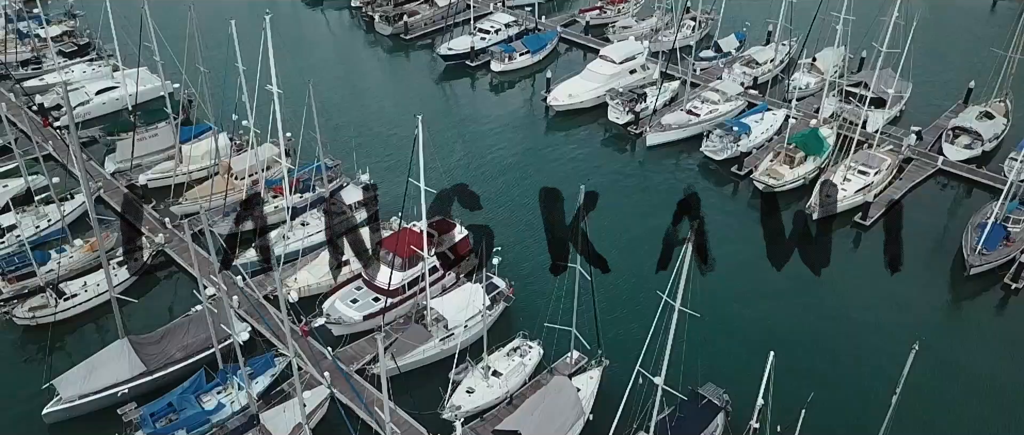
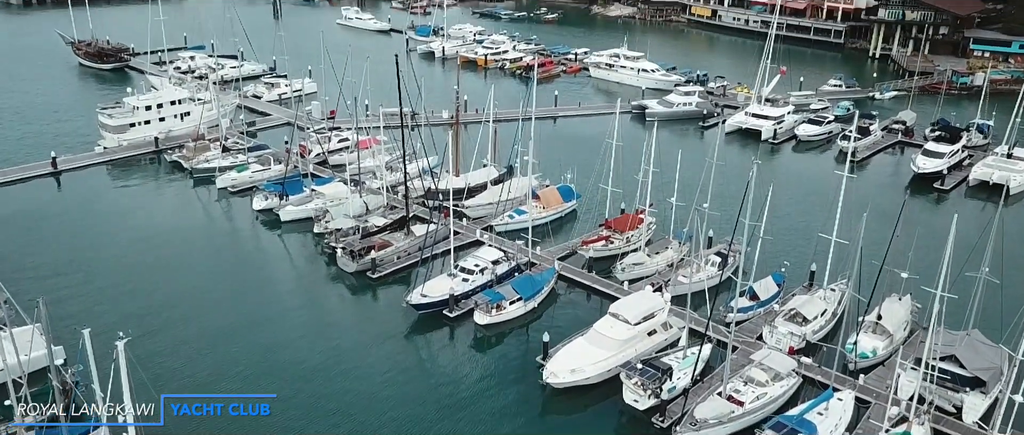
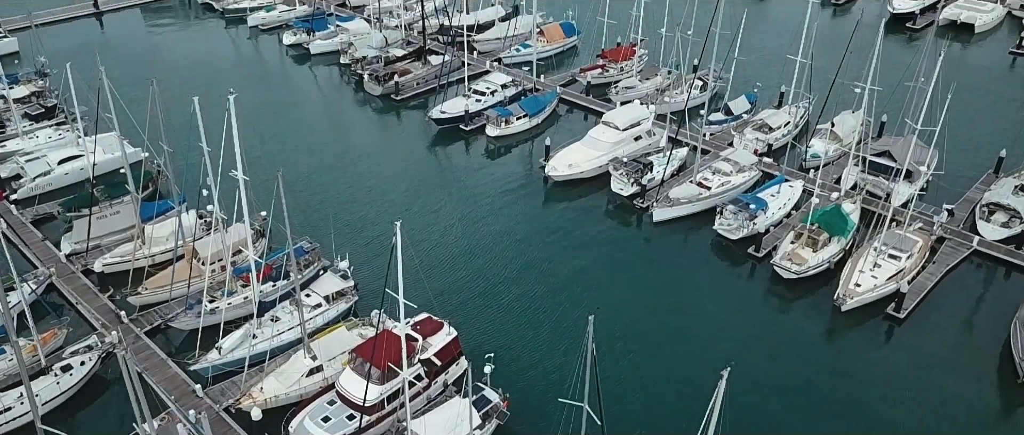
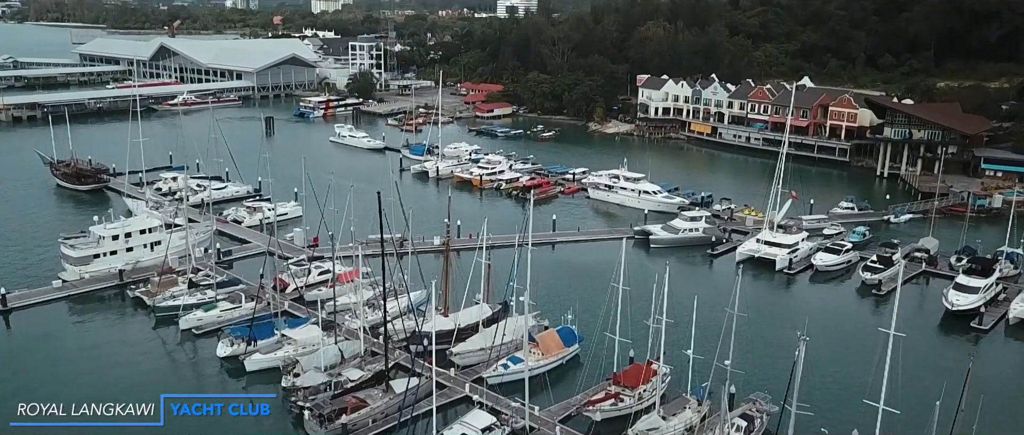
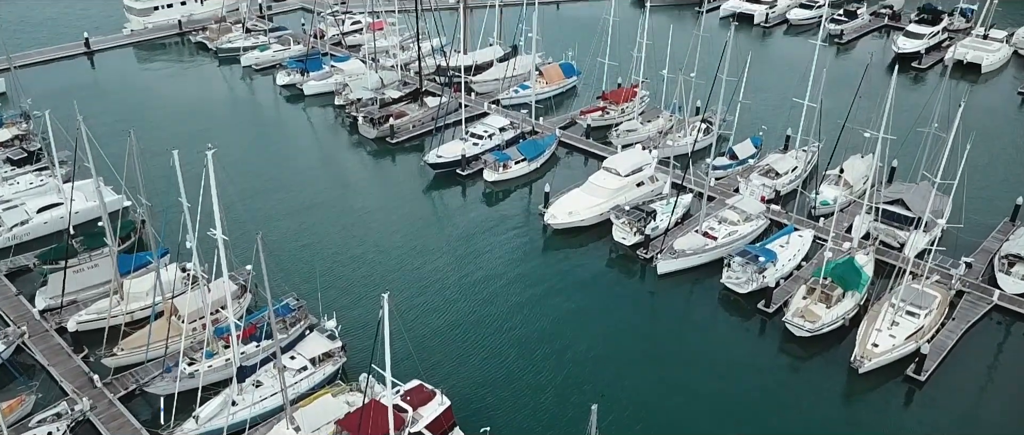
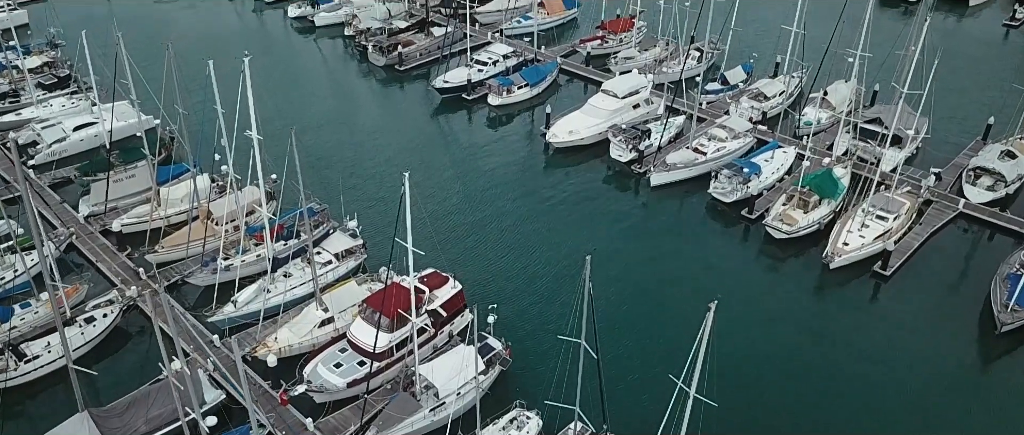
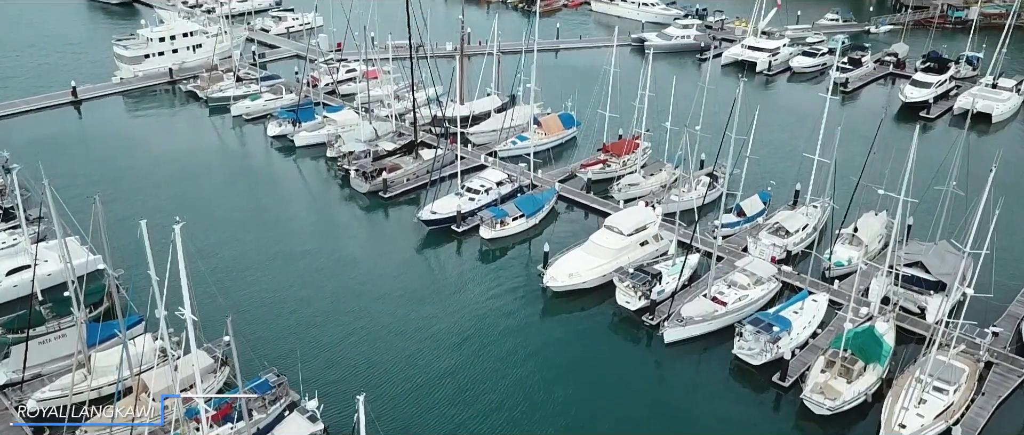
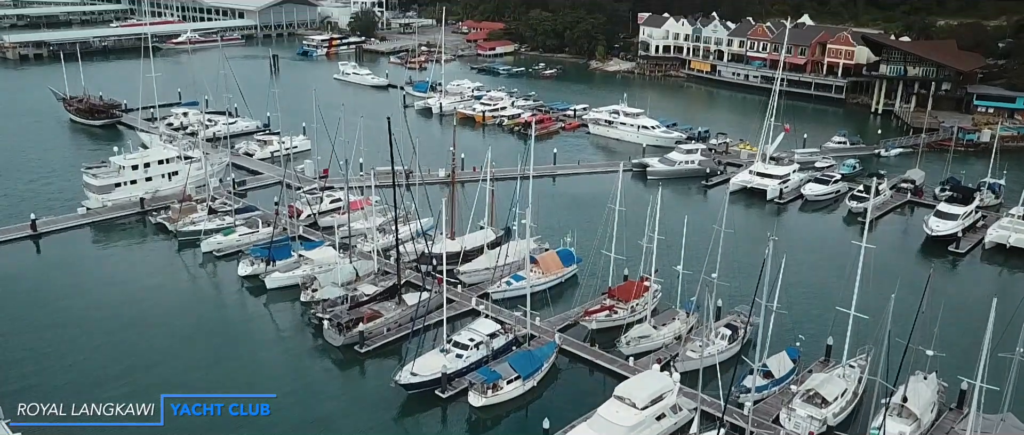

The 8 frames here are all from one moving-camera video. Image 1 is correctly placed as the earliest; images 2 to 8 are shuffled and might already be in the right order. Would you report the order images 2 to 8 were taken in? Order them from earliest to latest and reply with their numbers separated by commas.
6, 3, 5, 7, 2, 8, 4
